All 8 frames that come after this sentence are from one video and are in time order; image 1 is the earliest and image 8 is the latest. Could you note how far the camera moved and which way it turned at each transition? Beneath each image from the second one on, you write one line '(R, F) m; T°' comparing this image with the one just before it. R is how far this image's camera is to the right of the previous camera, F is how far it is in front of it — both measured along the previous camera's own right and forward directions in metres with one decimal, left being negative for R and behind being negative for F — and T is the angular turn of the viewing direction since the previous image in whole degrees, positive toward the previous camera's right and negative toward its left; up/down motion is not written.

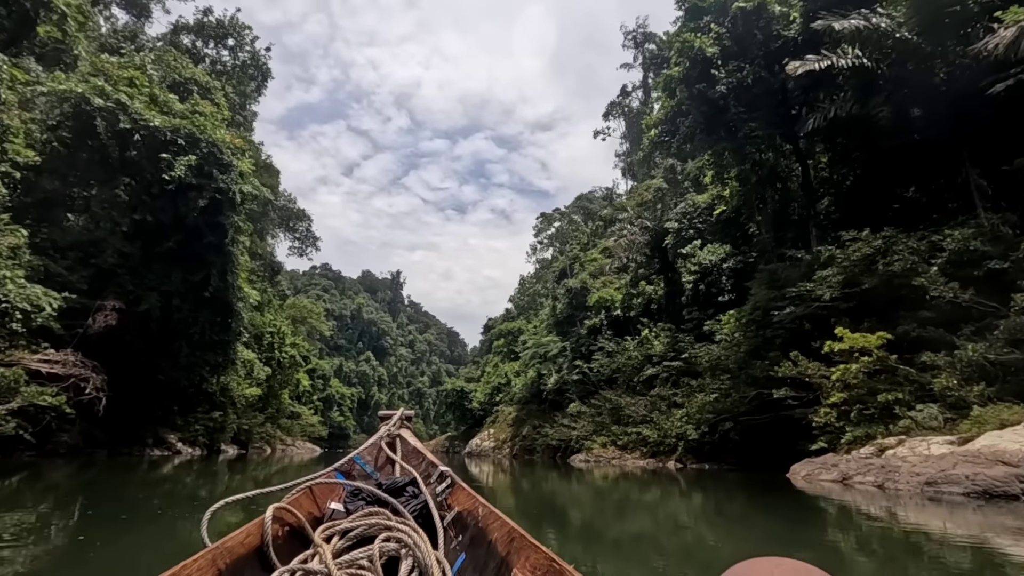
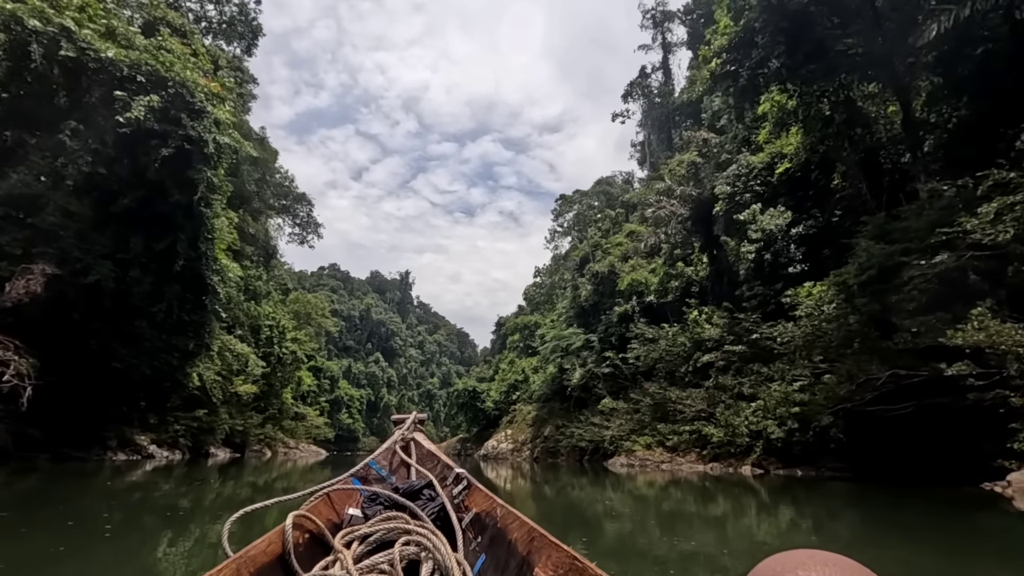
(-0.4, +2.2) m; -1°
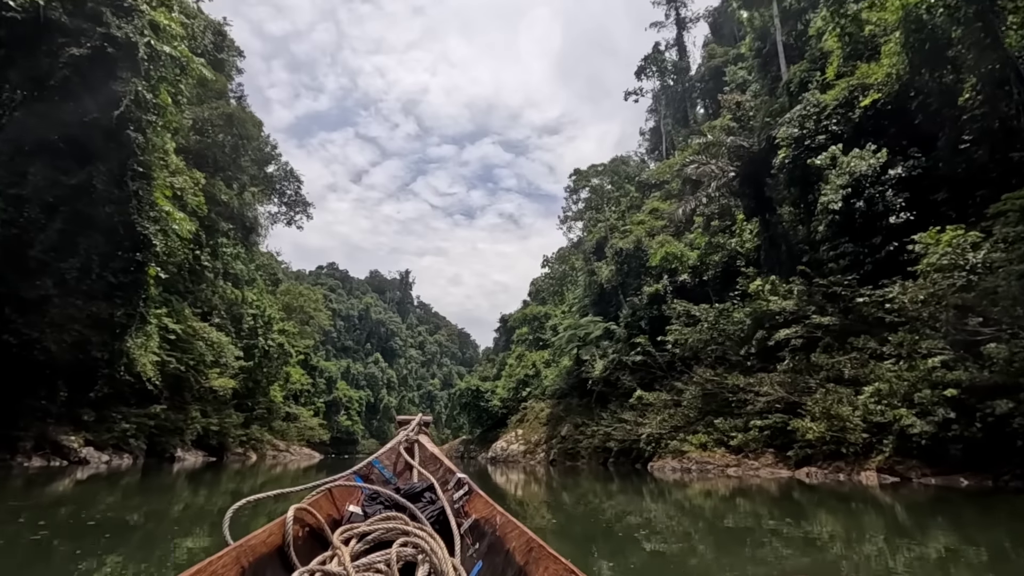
(-0.4, +2.5) m; 0°
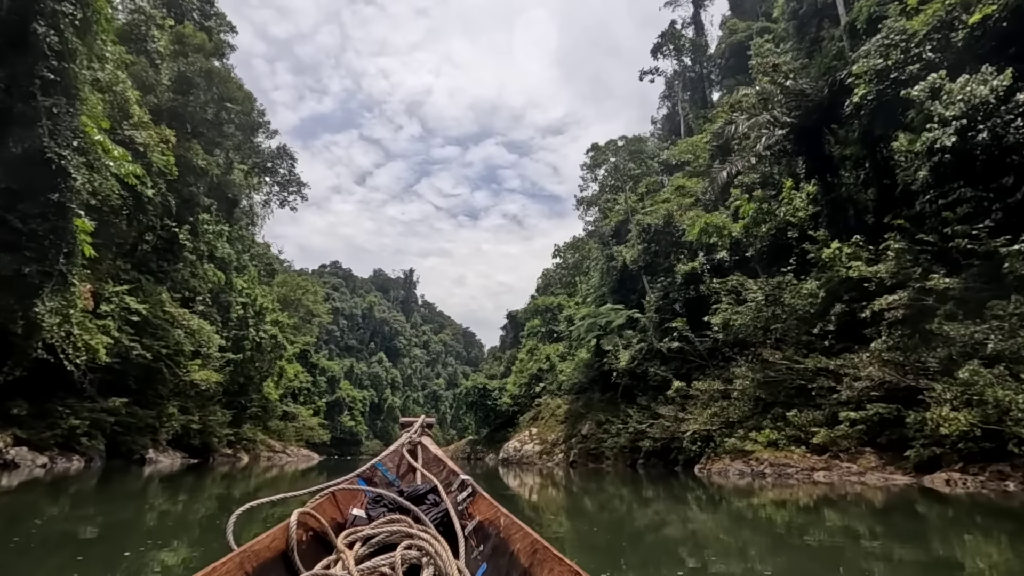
(-0.3, +1.9) m; 0°
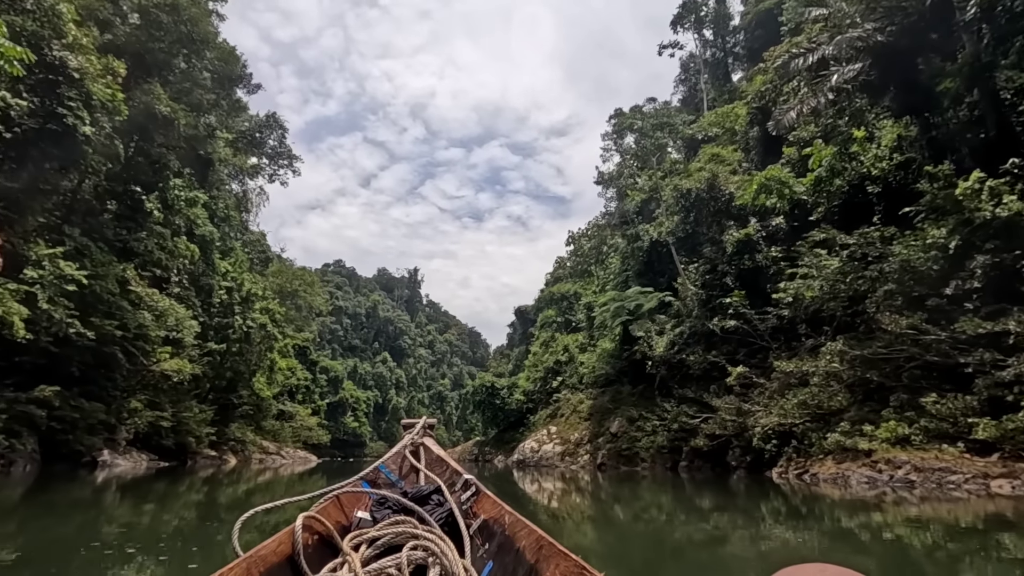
(-0.4, +2.2) m; 0°
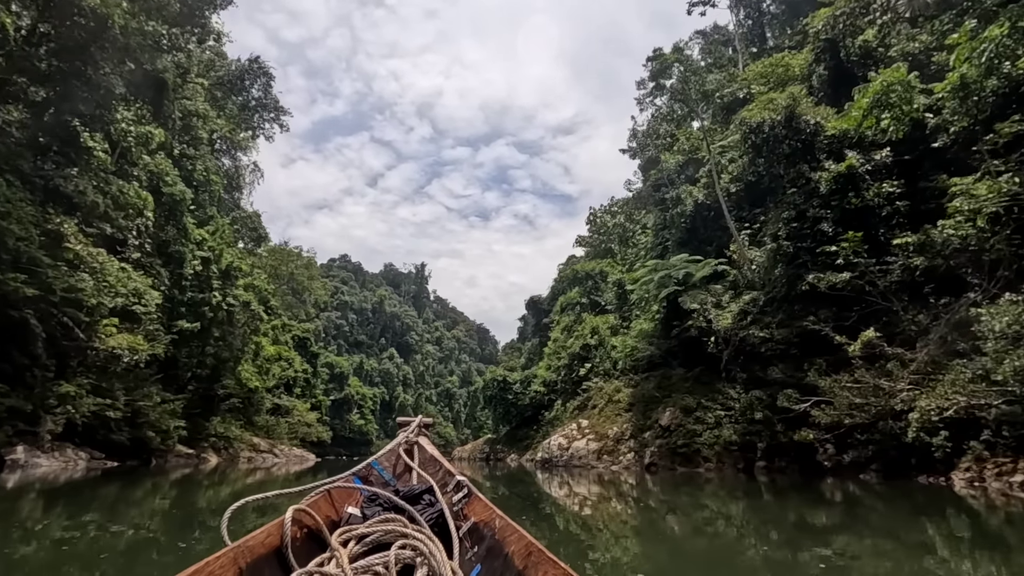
(-0.5, +2.7) m; -1°
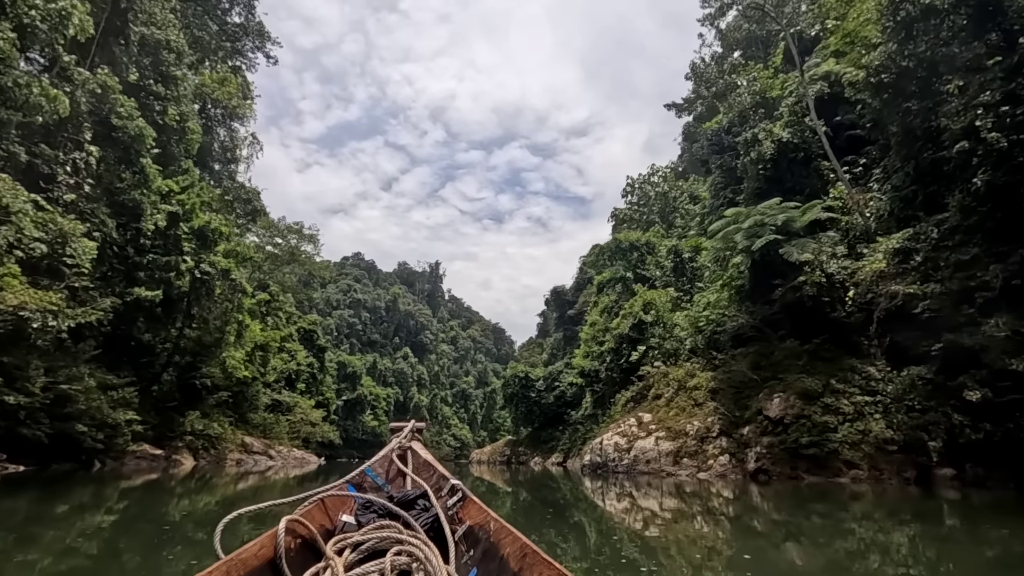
(-0.6, +3.2) m; -1°
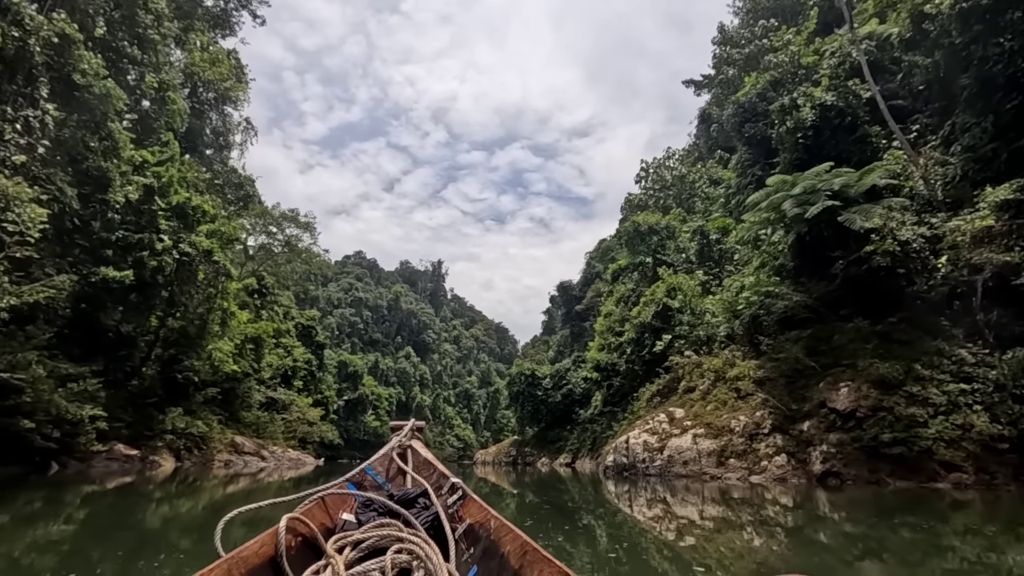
(-0.2, +1.4) m; 0°
